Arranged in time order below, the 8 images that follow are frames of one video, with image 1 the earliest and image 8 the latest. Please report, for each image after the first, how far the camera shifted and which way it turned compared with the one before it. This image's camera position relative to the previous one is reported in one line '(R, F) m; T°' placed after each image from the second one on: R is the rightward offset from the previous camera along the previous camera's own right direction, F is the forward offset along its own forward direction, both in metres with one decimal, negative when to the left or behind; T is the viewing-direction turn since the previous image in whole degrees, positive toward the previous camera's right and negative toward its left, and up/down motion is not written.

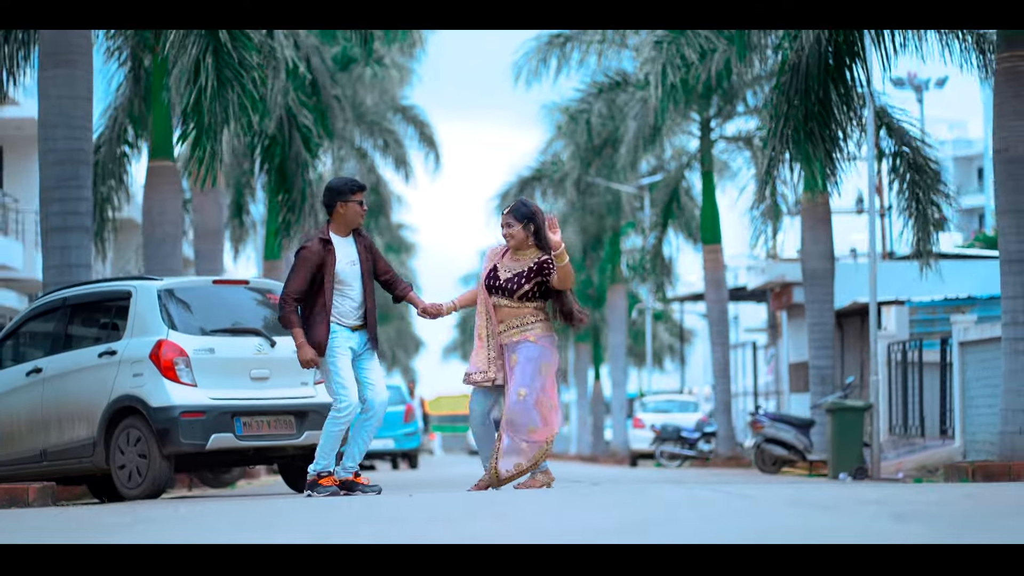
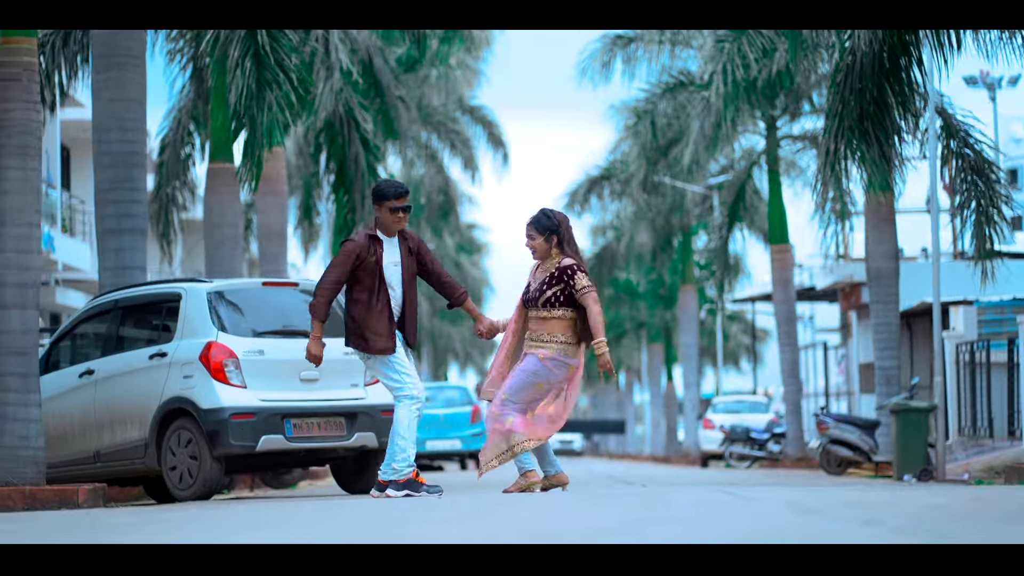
(+0.2, +0.1) m; -3°
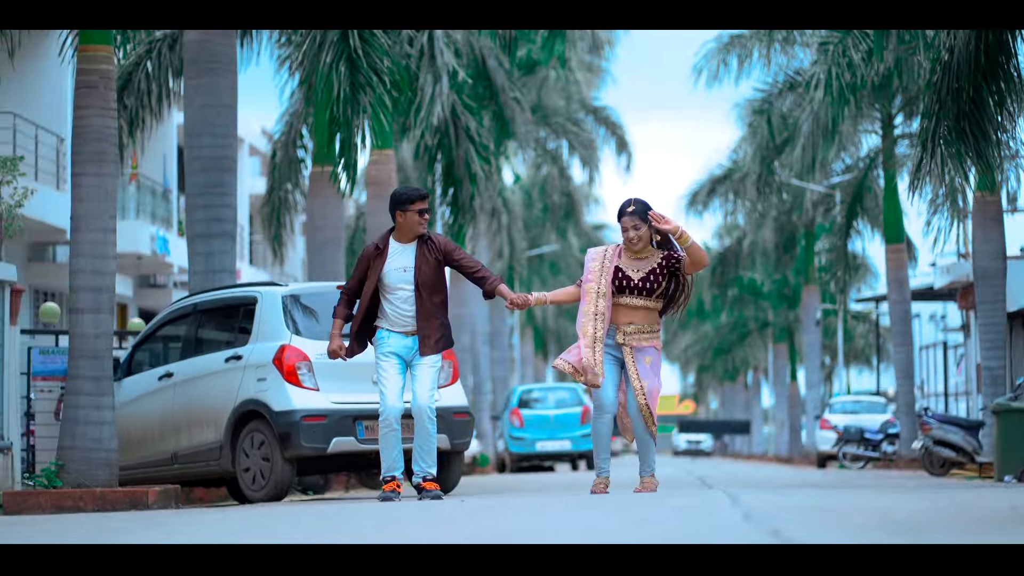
(+0.5, +0.1) m; -5°
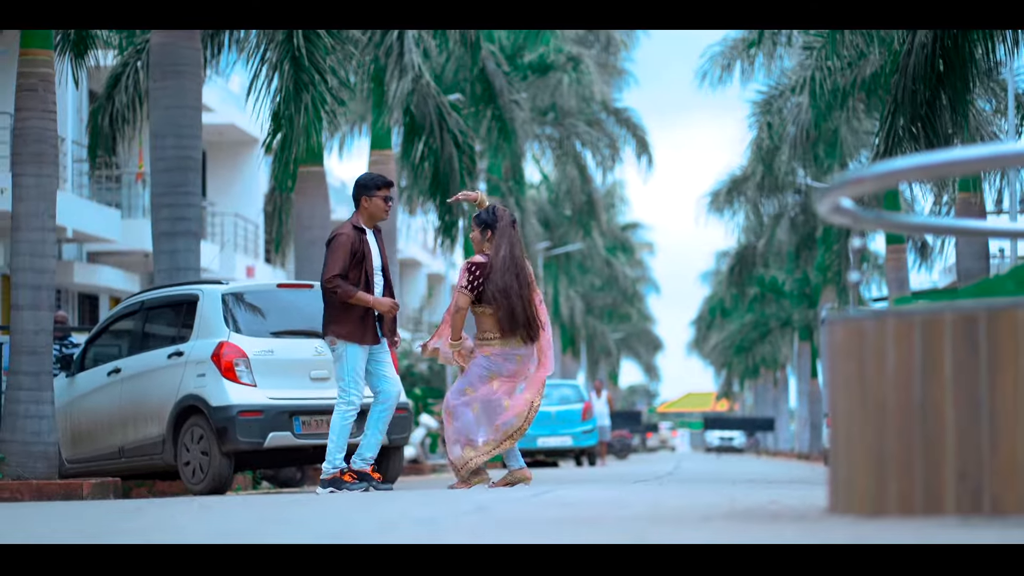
(+0.9, -0.2) m; -2°
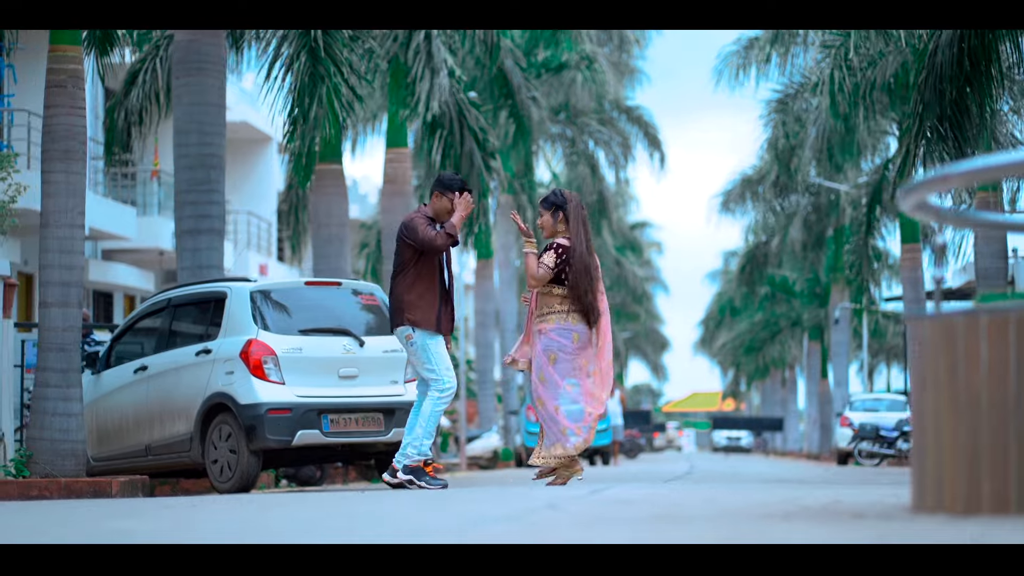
(-0.2, 0.0) m; 0°
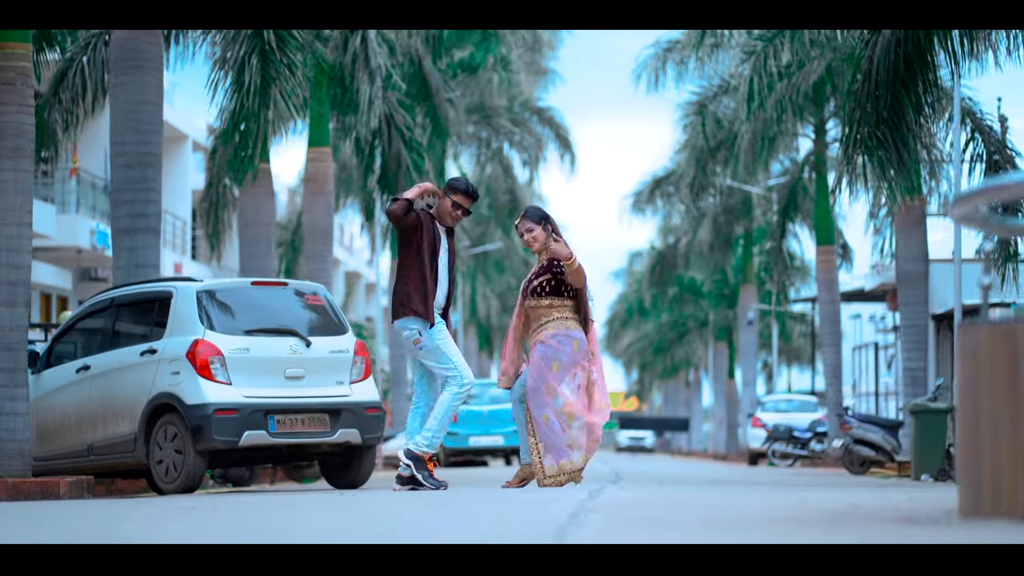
(-0.4, -0.1) m; +4°
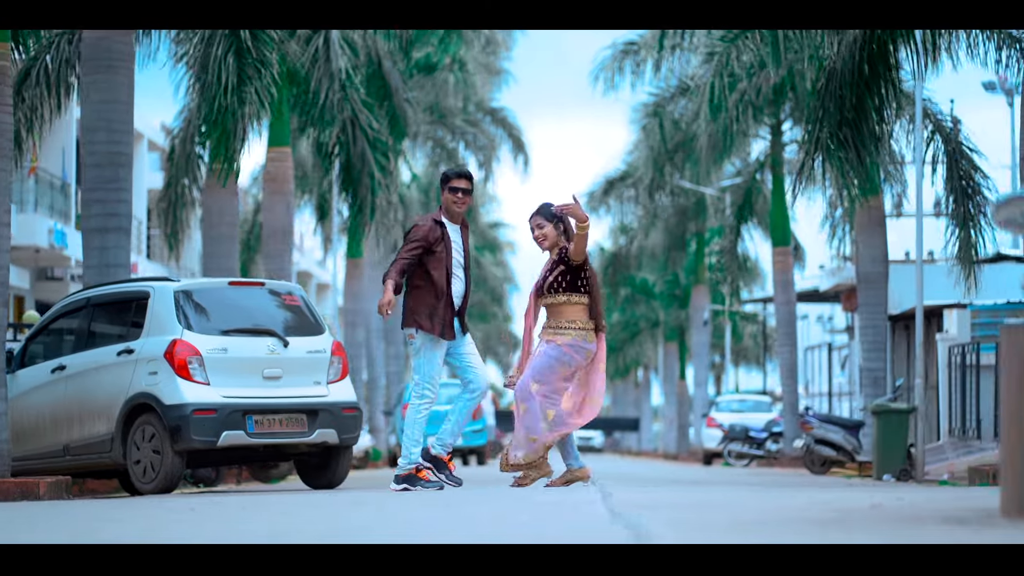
(-0.3, -0.1) m; +2°
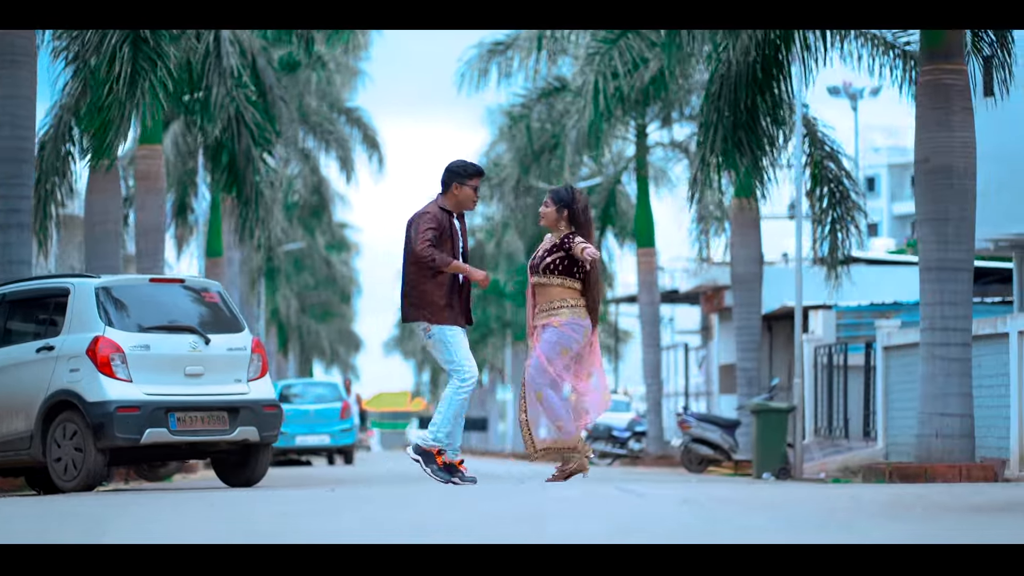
(-0.8, -0.2) m; +6°
